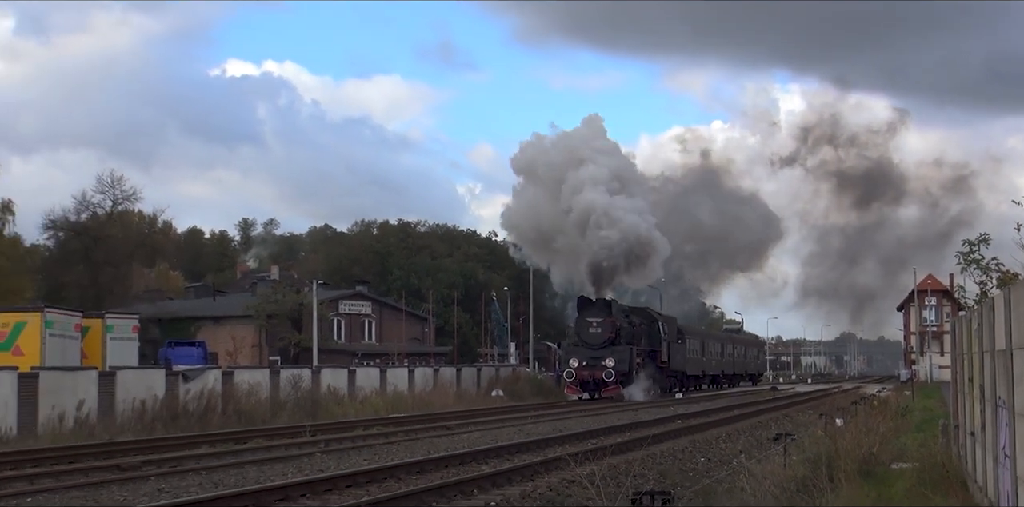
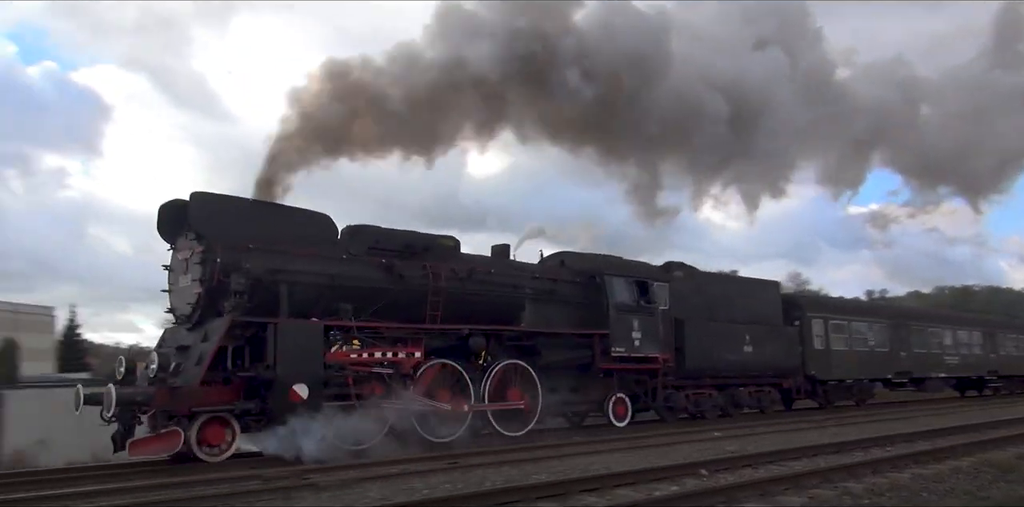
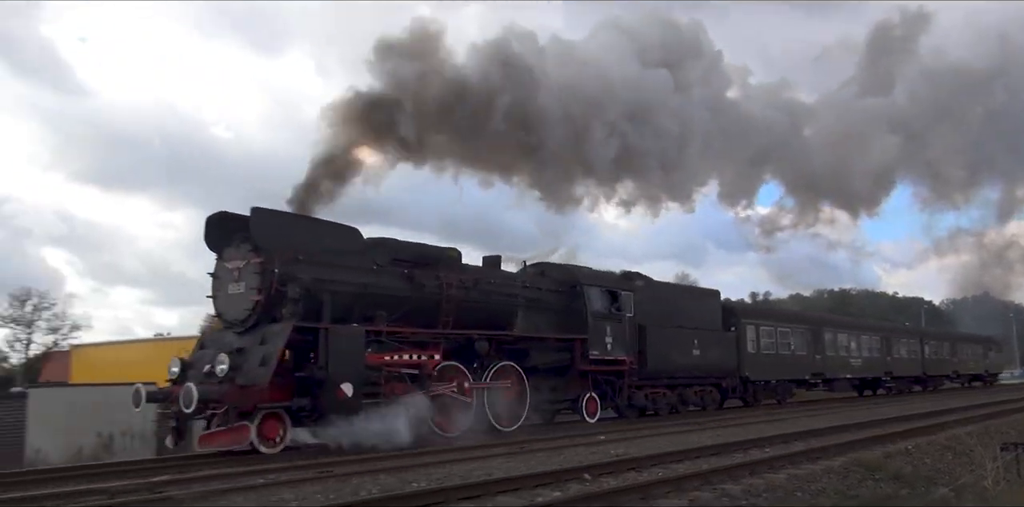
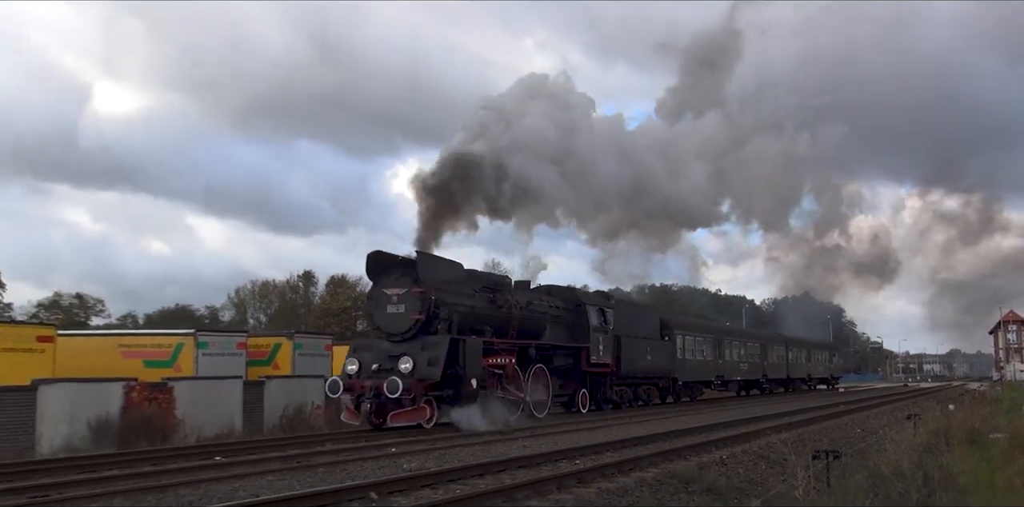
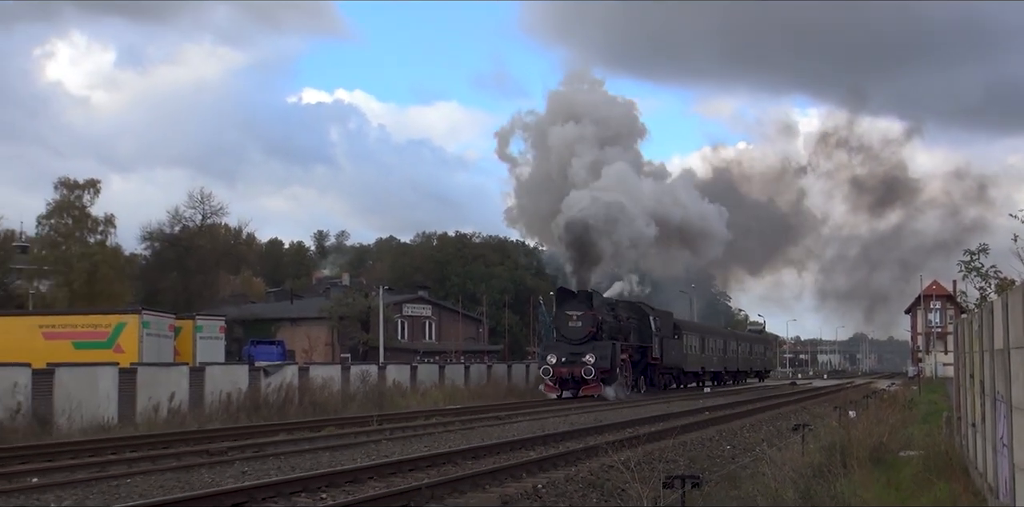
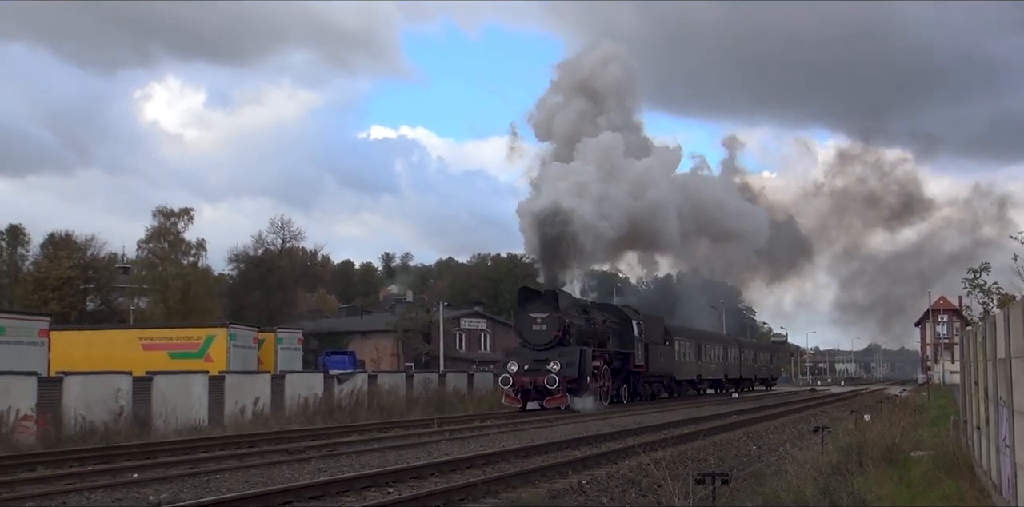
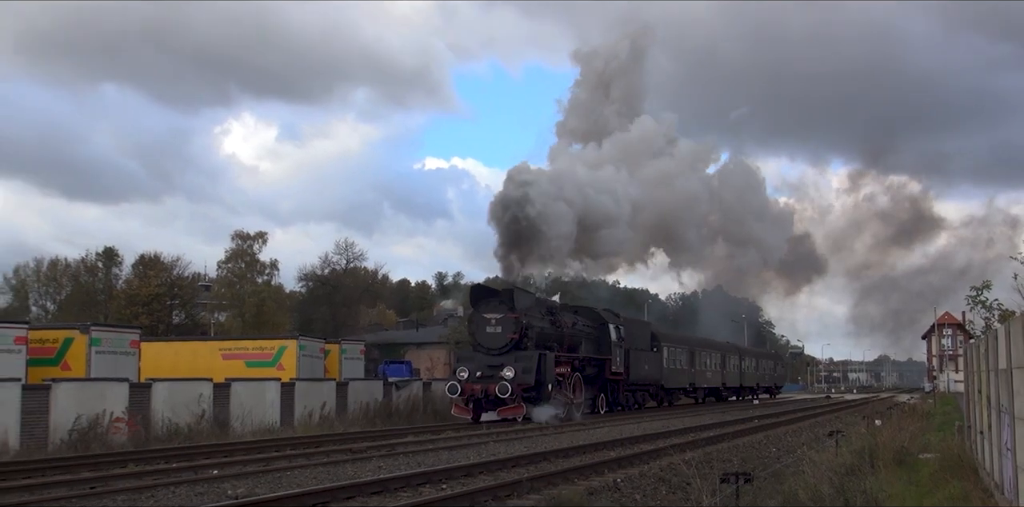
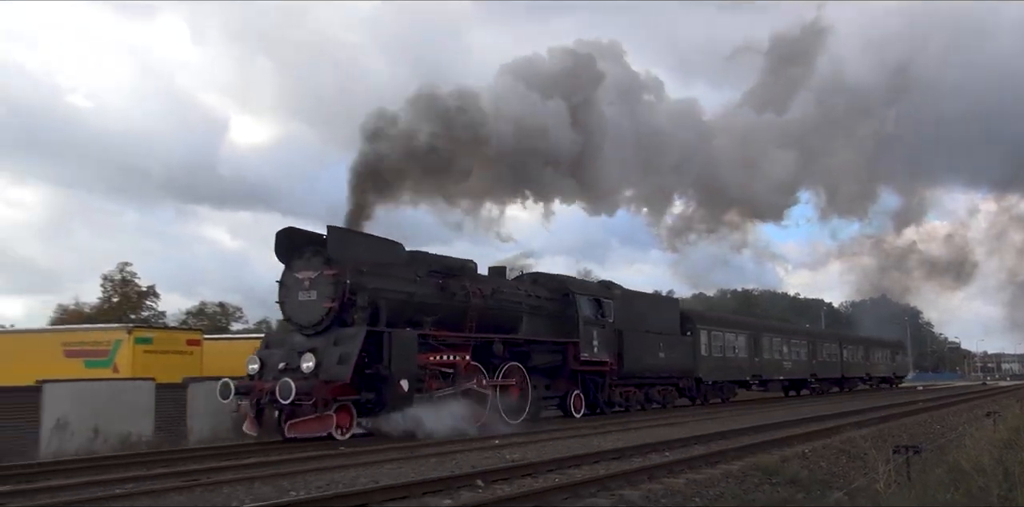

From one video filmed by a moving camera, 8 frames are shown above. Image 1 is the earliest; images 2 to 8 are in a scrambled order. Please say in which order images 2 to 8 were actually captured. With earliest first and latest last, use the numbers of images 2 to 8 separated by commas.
5, 6, 7, 4, 8, 3, 2
